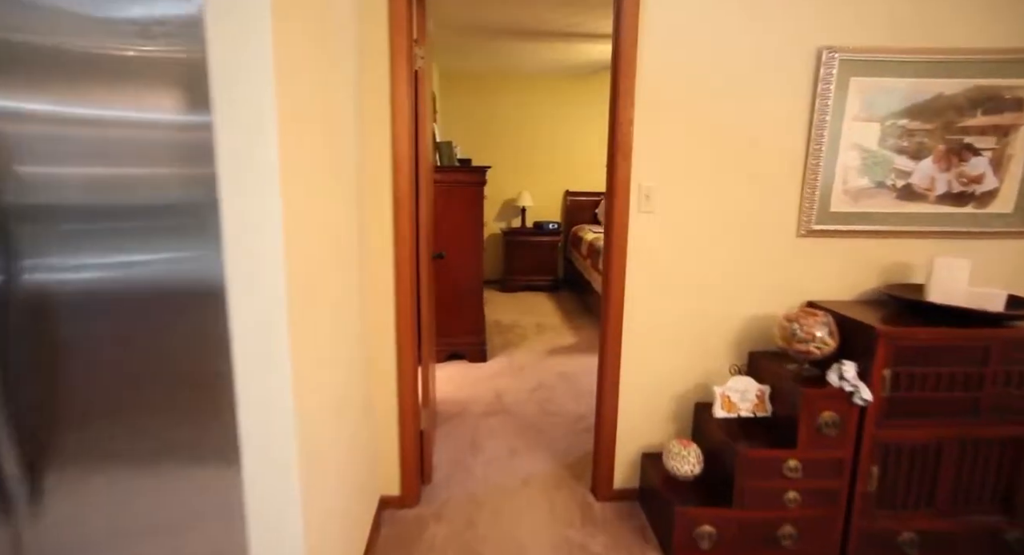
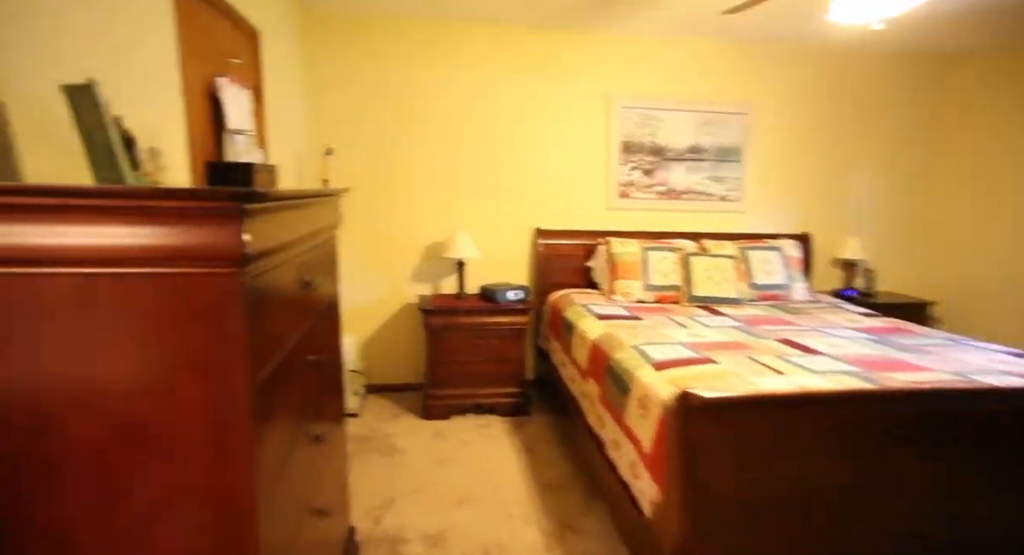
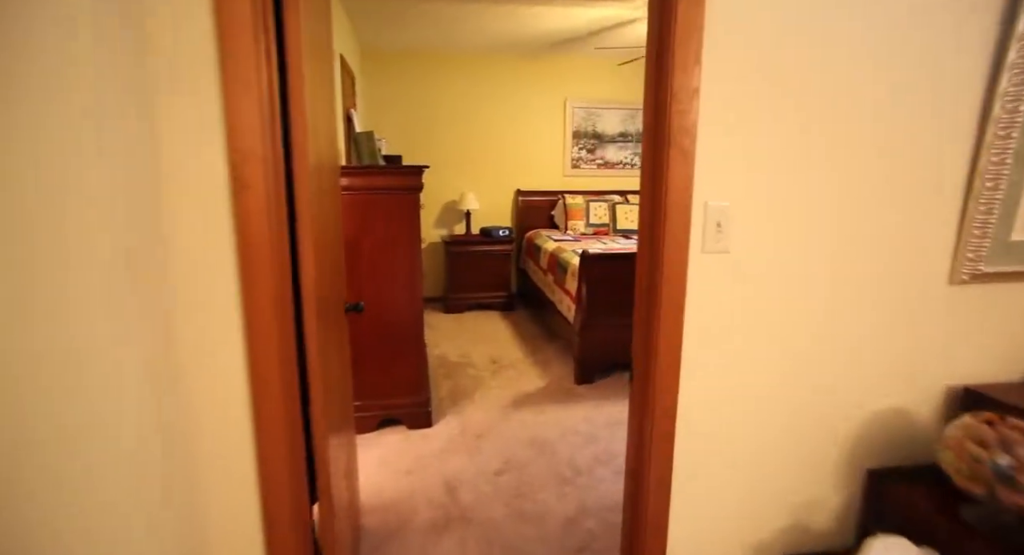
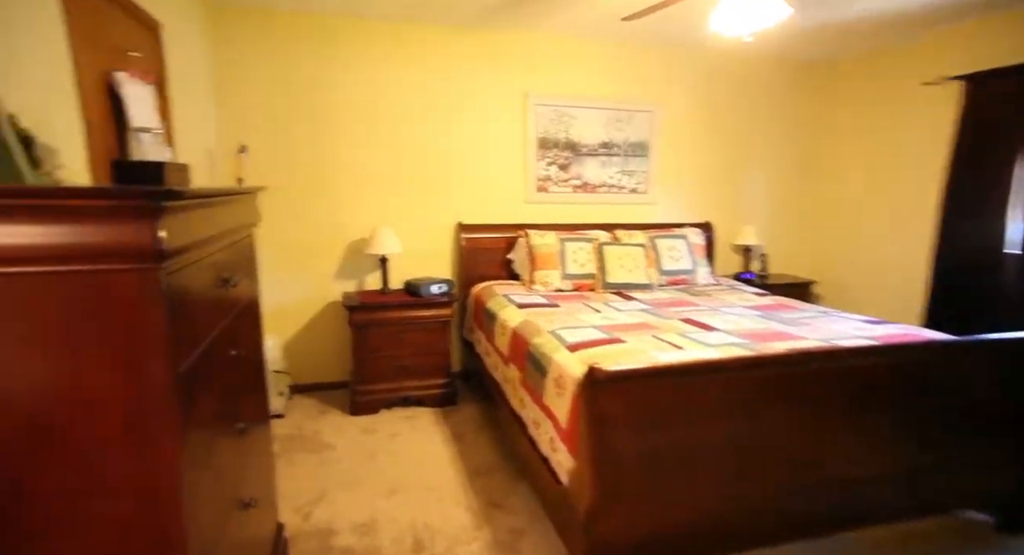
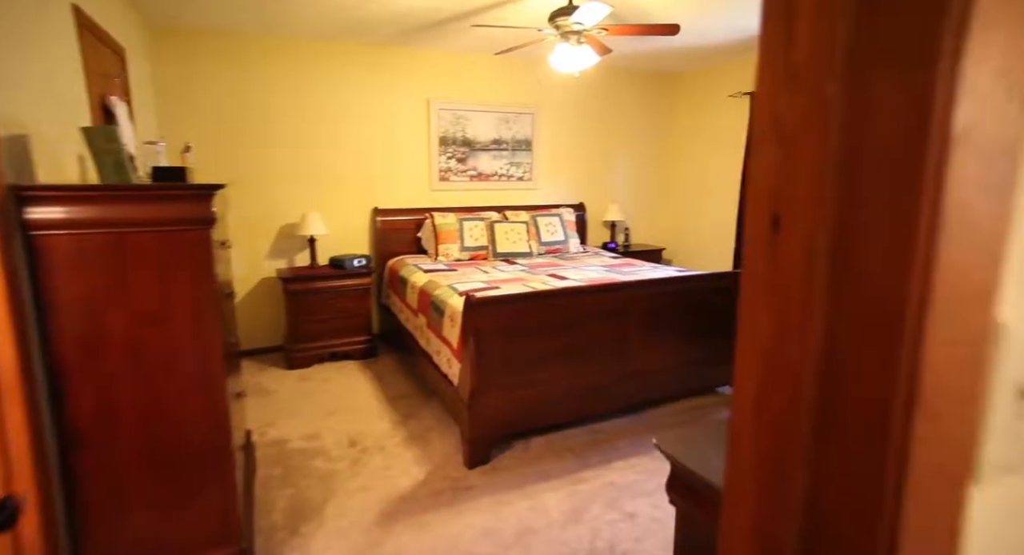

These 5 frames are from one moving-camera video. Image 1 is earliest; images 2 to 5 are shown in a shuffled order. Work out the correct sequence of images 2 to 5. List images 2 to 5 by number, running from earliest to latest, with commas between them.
3, 5, 4, 2
